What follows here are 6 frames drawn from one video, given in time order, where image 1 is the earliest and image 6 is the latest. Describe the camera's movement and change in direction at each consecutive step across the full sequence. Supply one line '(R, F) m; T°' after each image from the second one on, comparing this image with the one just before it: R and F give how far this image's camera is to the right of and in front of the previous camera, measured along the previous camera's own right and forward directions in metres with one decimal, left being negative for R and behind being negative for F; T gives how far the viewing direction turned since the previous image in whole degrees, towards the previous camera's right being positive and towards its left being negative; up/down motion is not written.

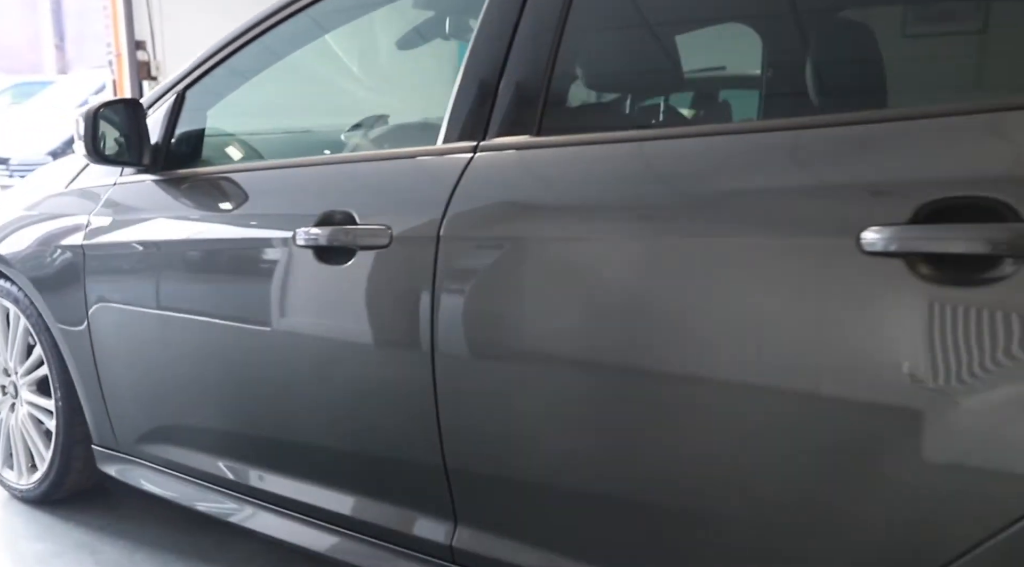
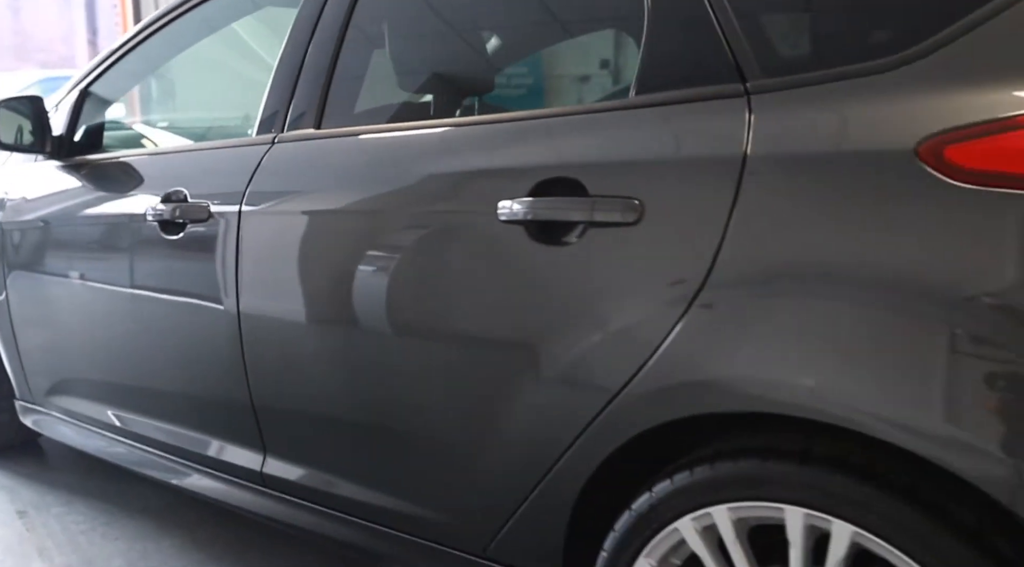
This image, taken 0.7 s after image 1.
(+0.4, -0.3) m; 0°
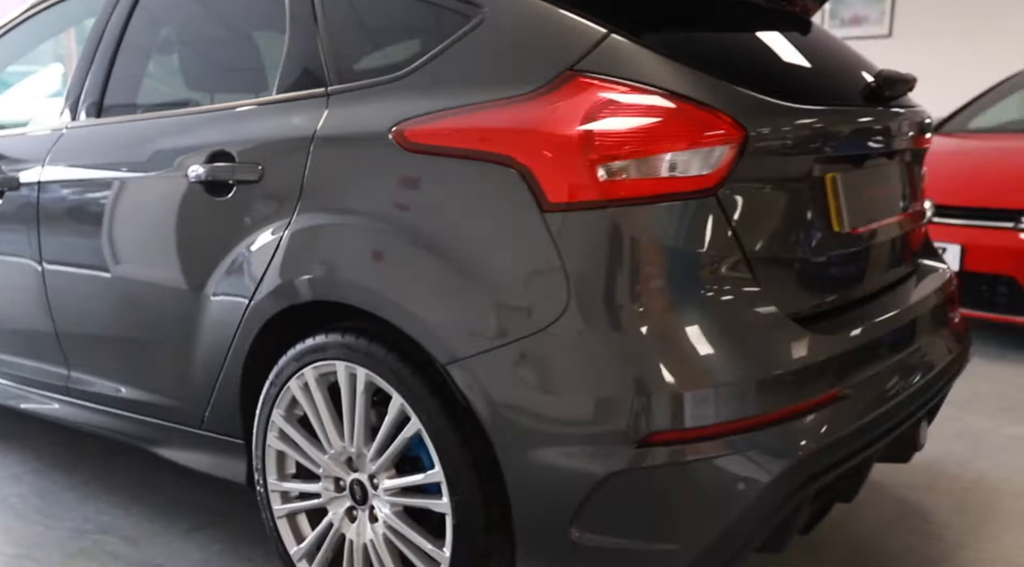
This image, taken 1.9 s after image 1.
(+0.5, -0.5) m; +2°
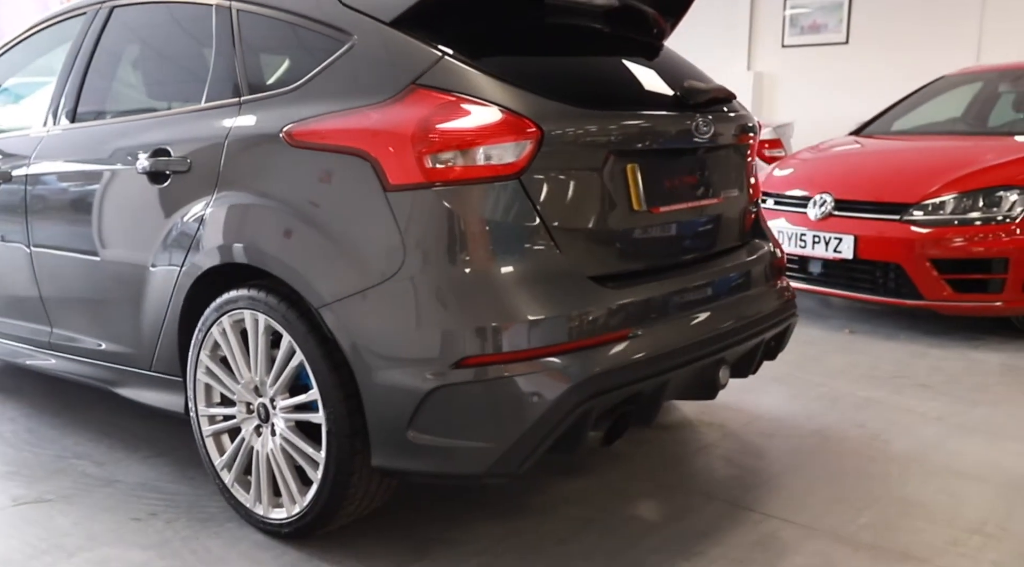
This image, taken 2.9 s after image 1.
(+0.3, -0.4) m; -1°
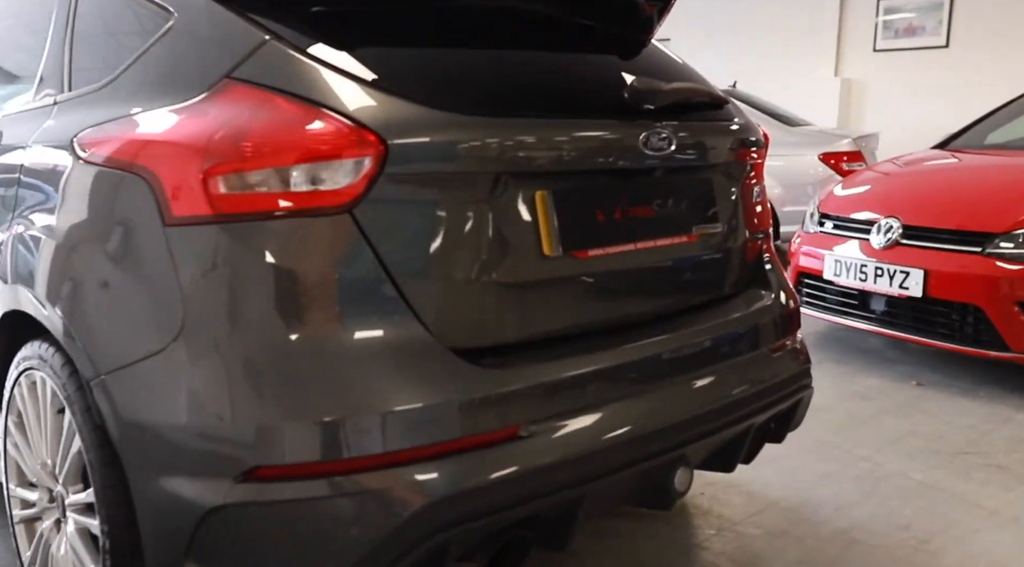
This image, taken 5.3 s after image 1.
(+0.3, +0.5) m; -6°
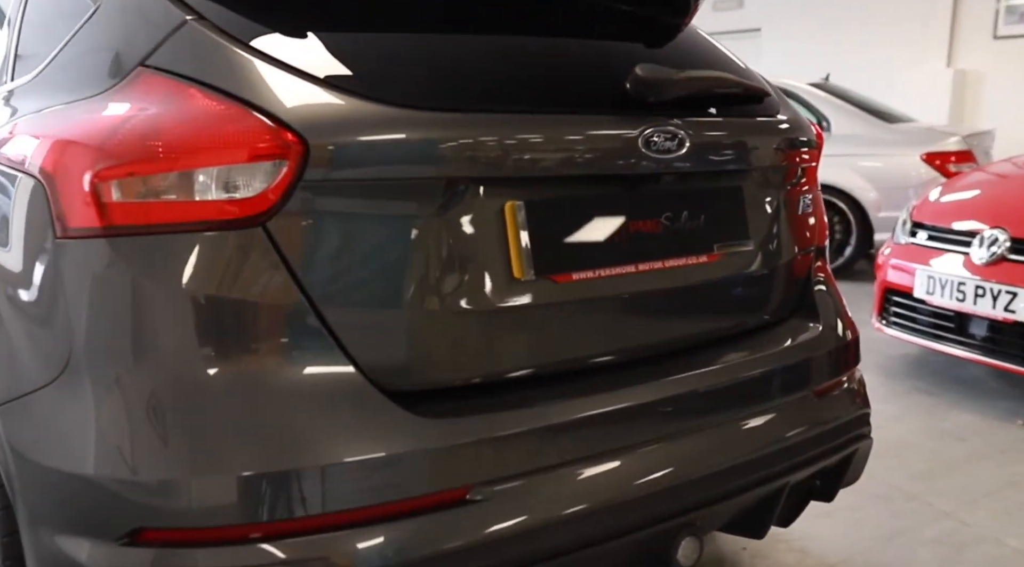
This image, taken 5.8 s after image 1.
(+0.2, +0.2) m; -6°
